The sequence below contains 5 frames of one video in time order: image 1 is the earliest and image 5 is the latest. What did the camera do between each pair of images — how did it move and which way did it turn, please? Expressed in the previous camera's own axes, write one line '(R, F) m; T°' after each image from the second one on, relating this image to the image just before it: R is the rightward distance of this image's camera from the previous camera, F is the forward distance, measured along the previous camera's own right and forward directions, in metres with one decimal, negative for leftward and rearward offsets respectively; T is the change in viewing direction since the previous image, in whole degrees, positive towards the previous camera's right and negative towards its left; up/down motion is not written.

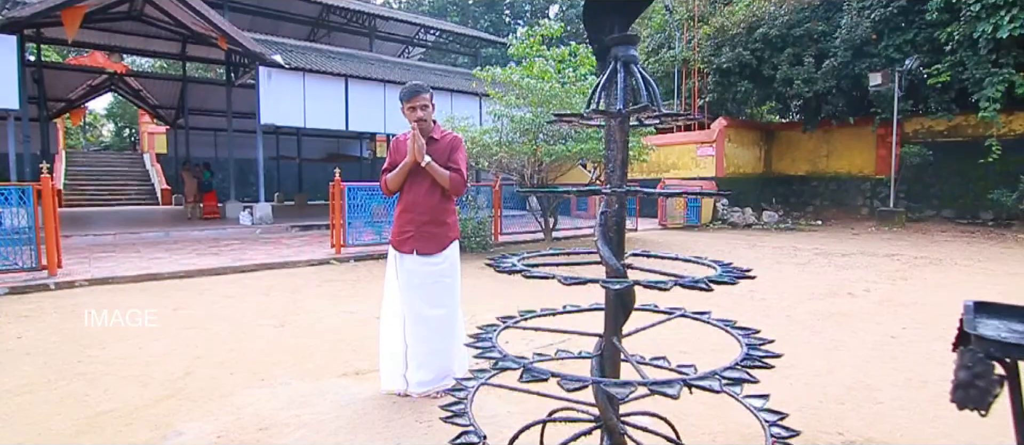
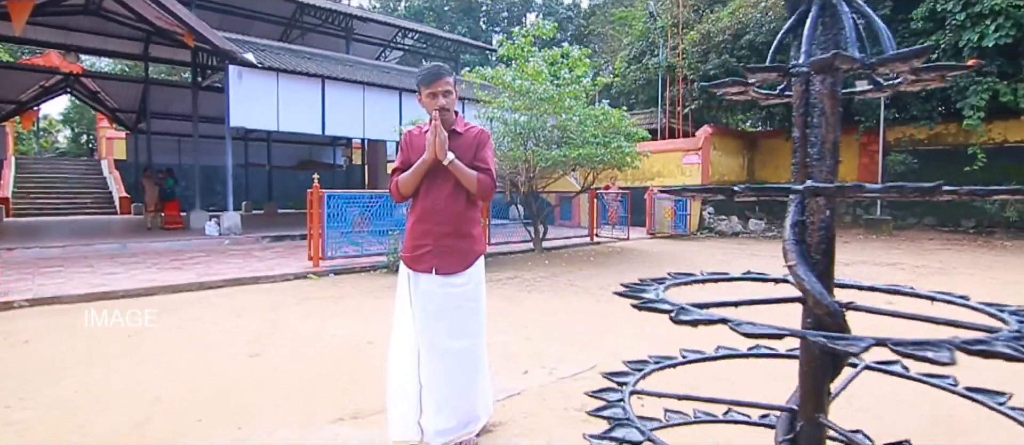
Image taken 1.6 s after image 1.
(-0.3, +0.5) m; +3°
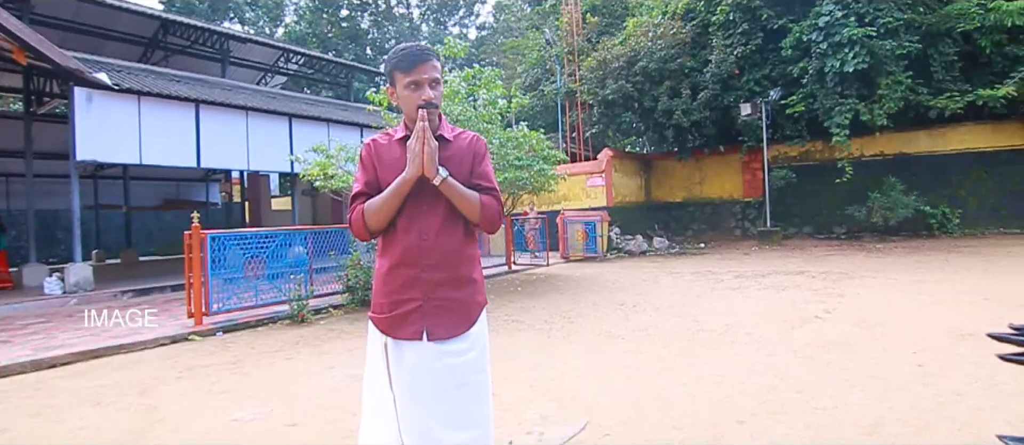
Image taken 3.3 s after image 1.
(-0.4, +0.7) m; +11°
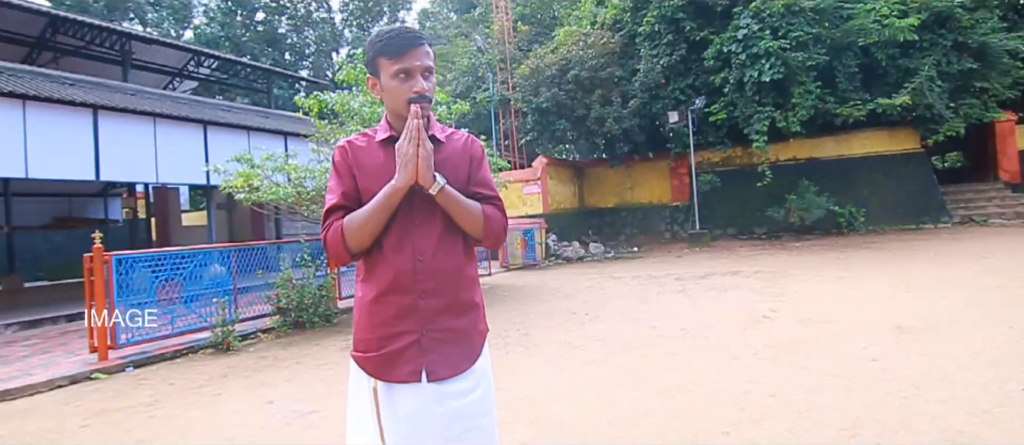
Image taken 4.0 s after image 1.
(-0.2, +0.3) m; +8°
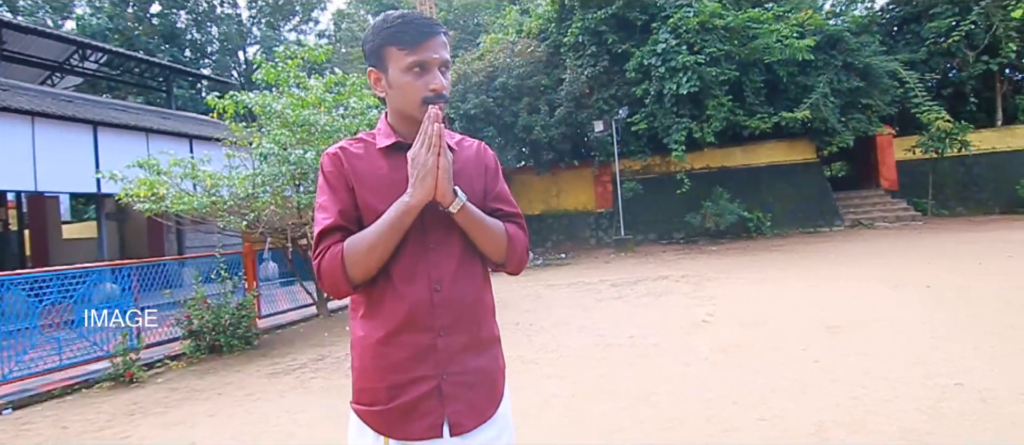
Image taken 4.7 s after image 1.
(-0.3, +0.2) m; +9°
